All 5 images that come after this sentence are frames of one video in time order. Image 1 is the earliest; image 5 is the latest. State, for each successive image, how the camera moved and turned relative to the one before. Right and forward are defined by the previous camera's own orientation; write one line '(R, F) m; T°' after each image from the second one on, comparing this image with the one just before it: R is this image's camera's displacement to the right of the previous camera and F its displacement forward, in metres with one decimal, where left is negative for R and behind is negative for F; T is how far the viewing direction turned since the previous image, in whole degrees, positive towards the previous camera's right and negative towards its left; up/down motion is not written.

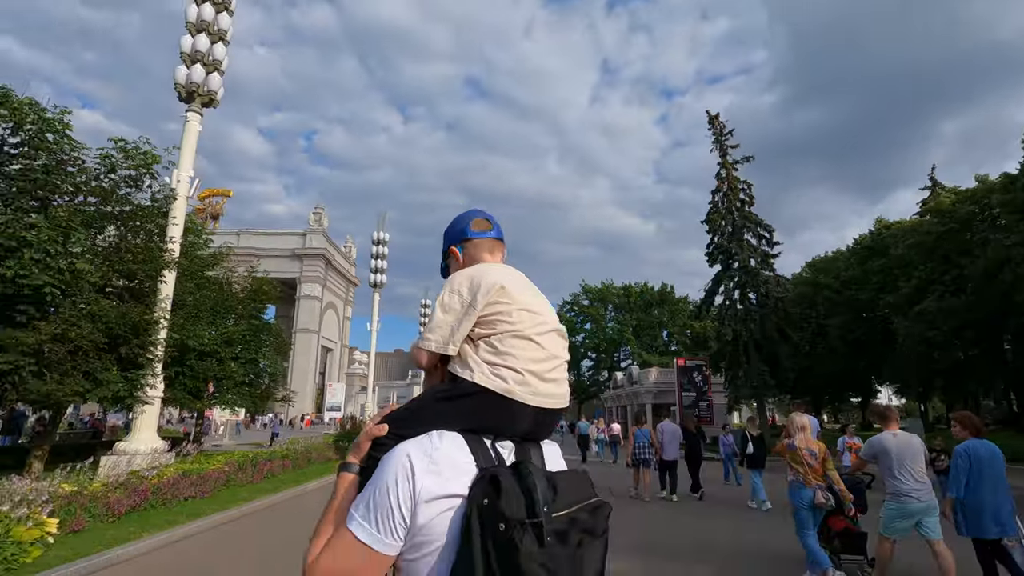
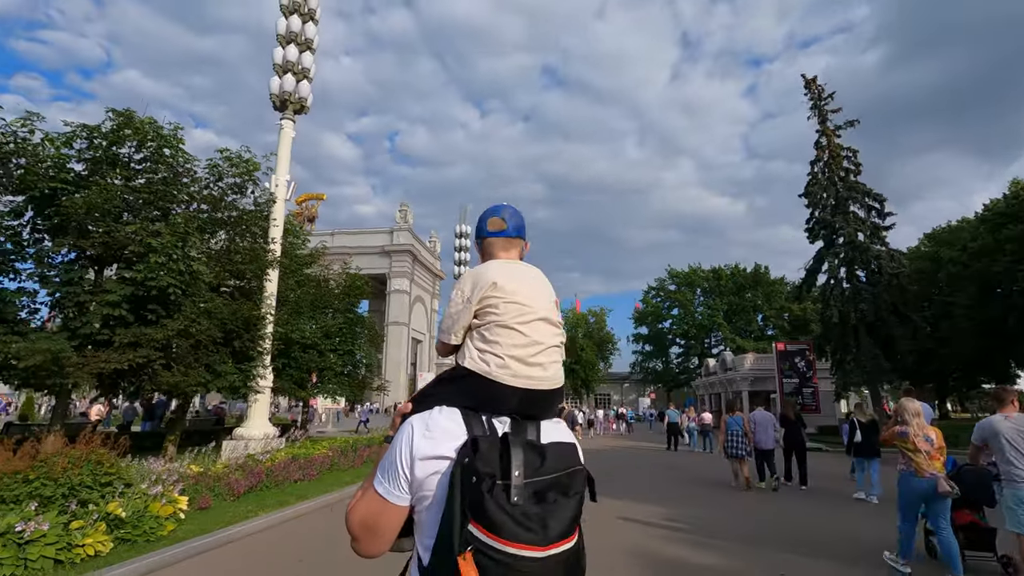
(-0.1, +0.2) m; -9°
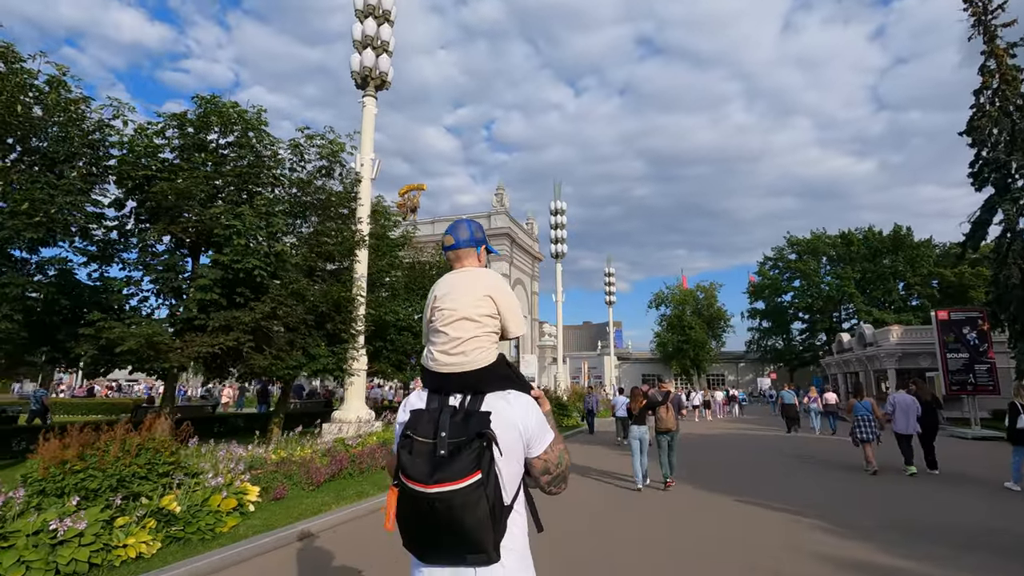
(+0.1, +1.4) m; -11°
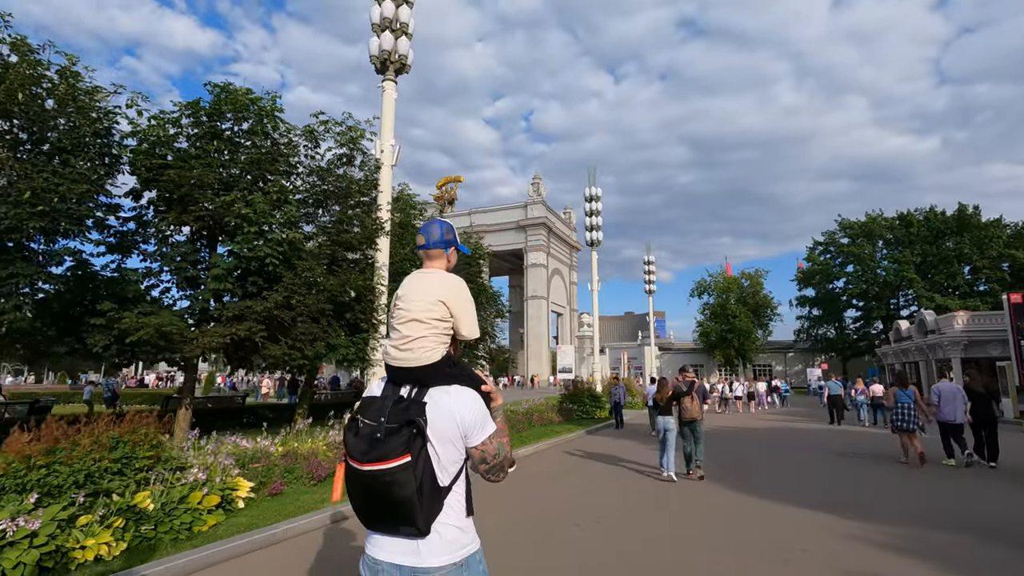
(+0.4, +0.6) m; -4°
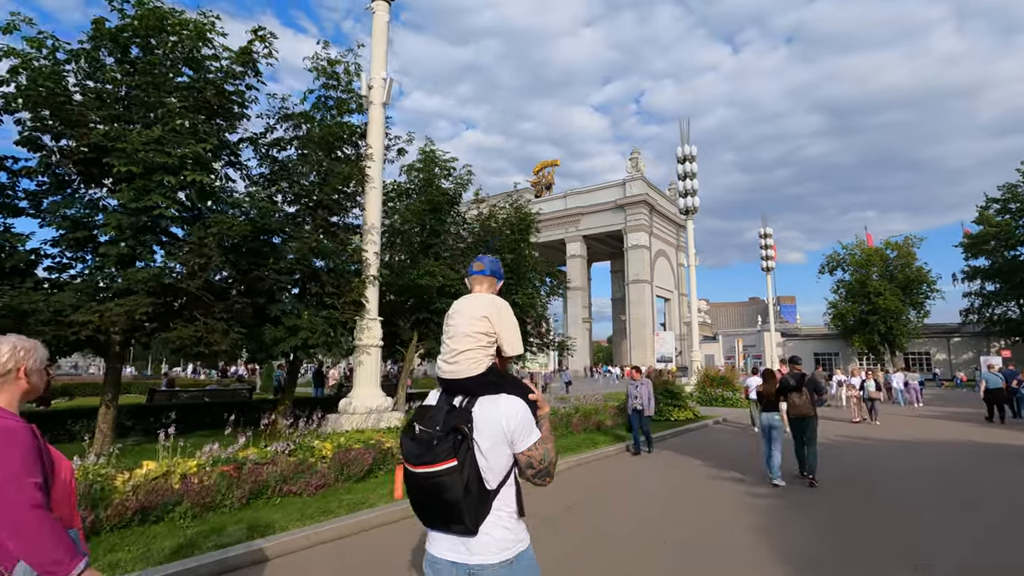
(+2.0, +4.0) m; -12°
